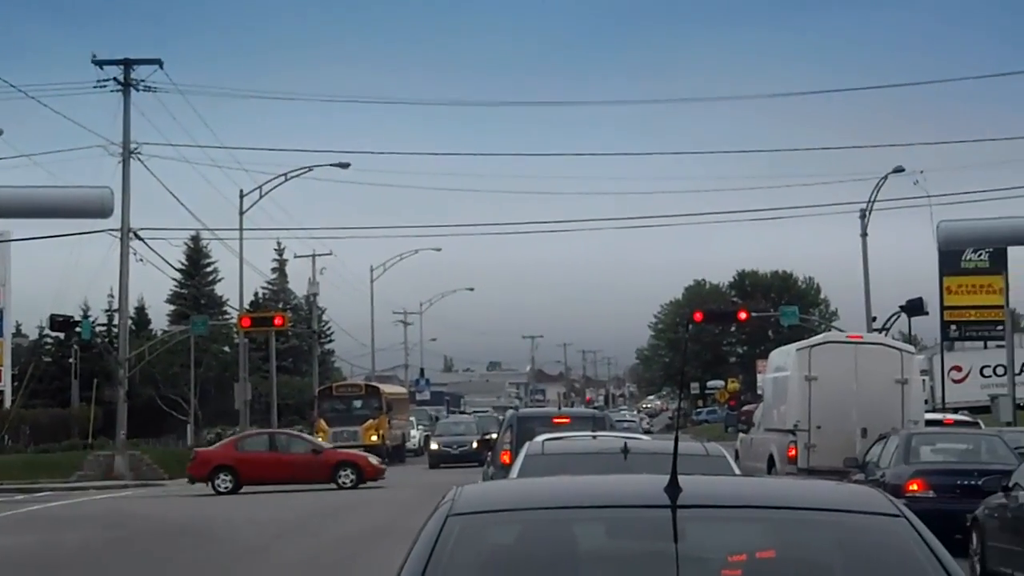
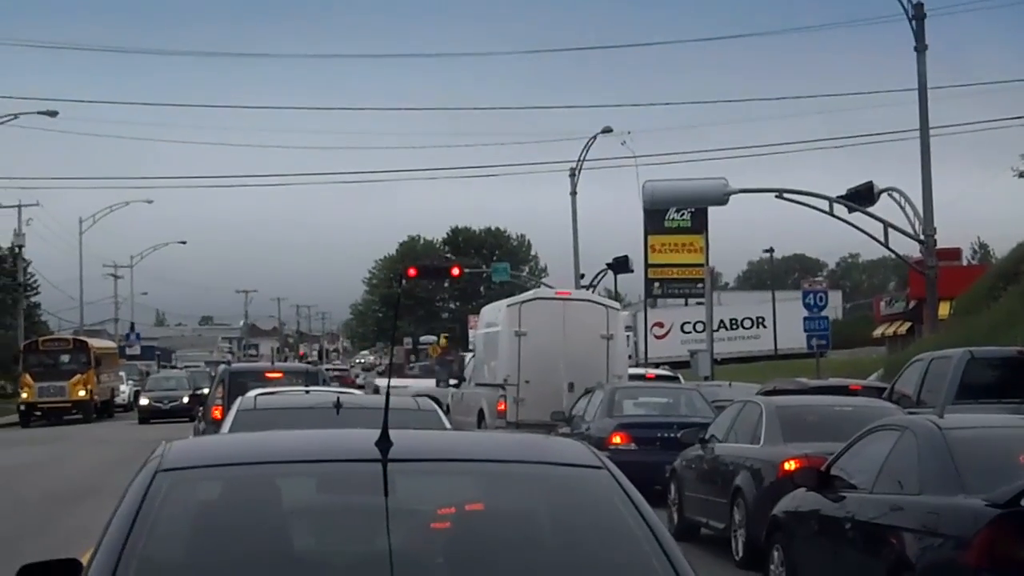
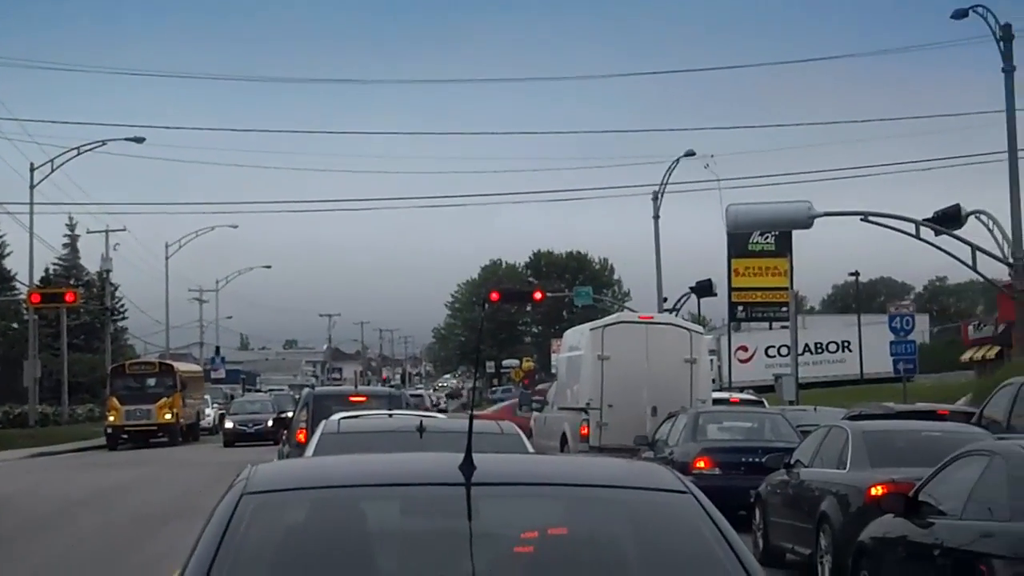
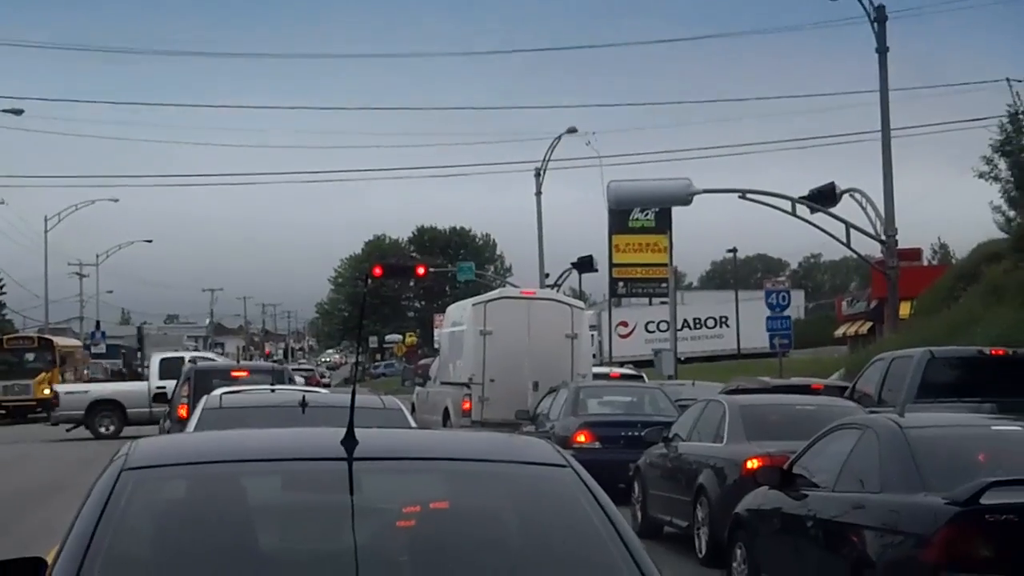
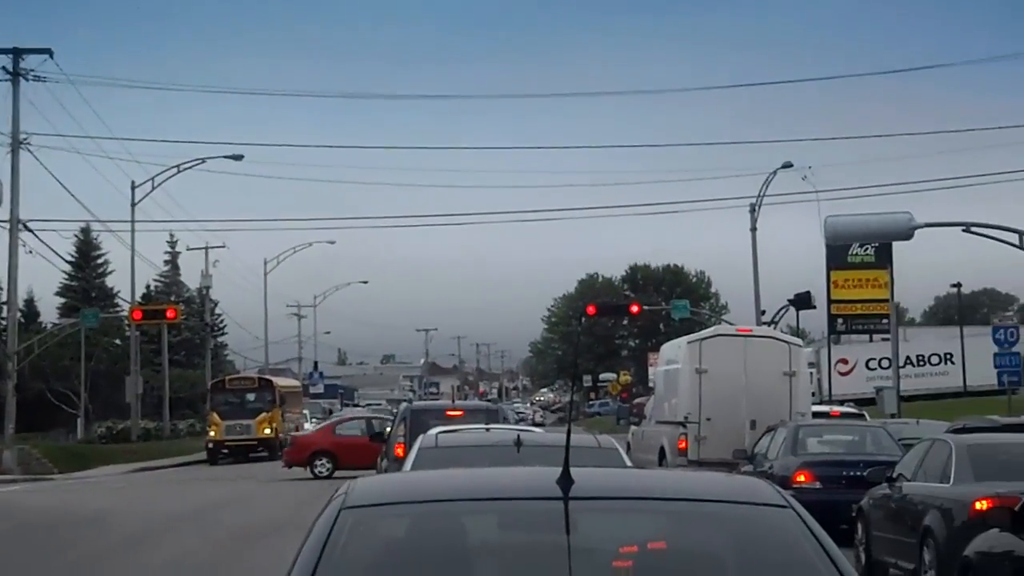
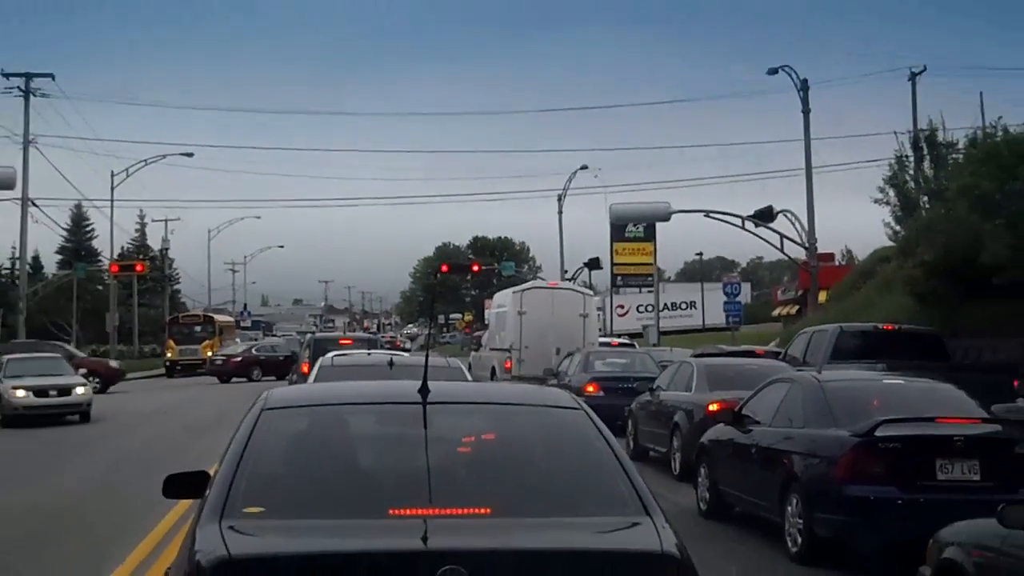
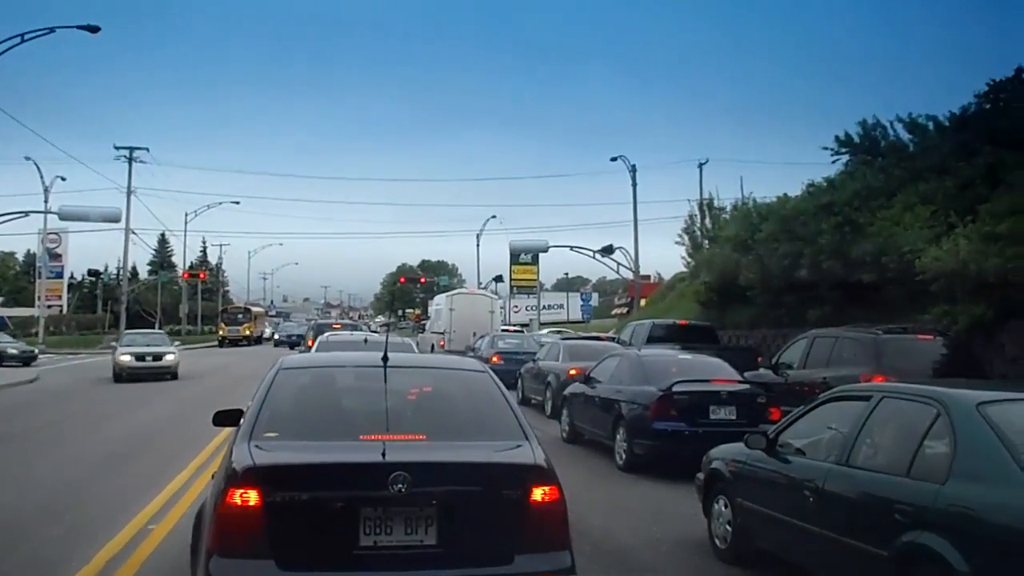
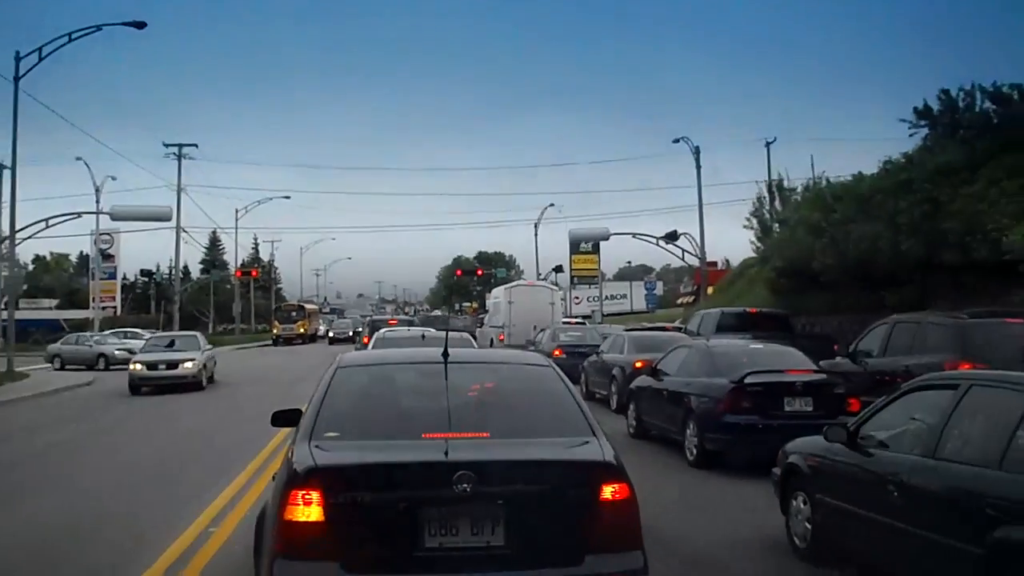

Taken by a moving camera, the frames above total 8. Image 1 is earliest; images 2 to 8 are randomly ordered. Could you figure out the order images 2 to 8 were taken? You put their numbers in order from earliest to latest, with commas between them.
5, 3, 4, 2, 6, 8, 7
